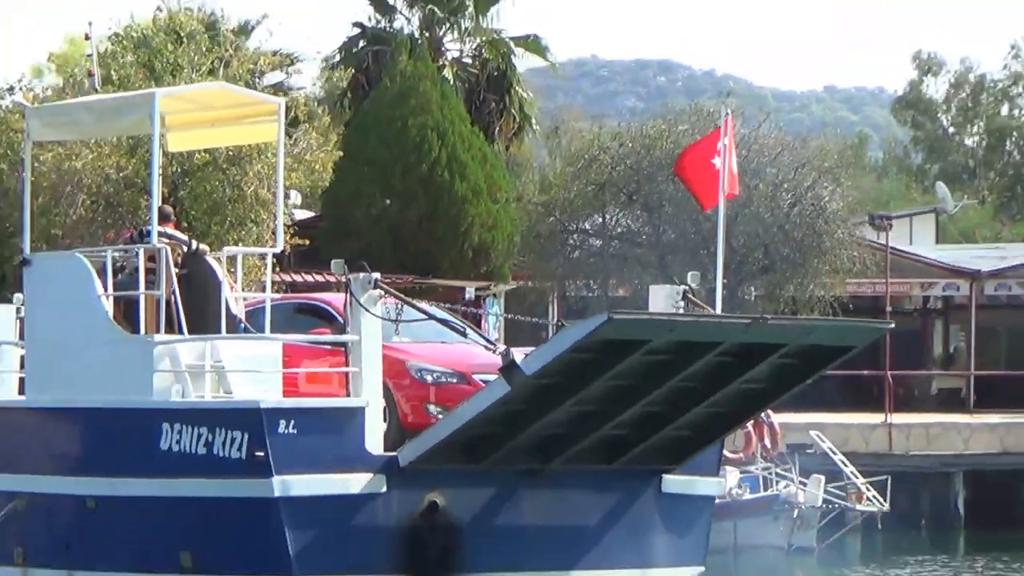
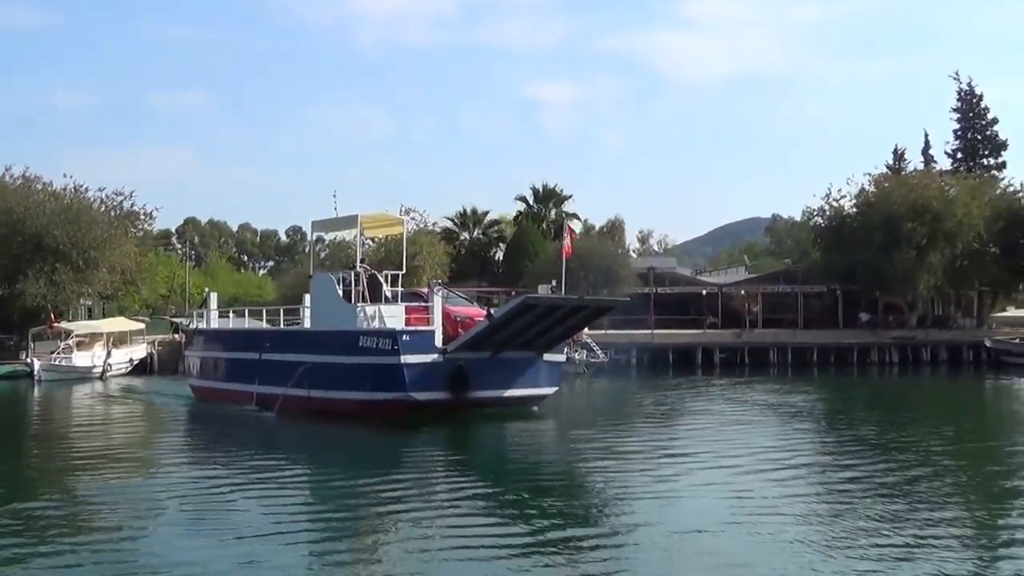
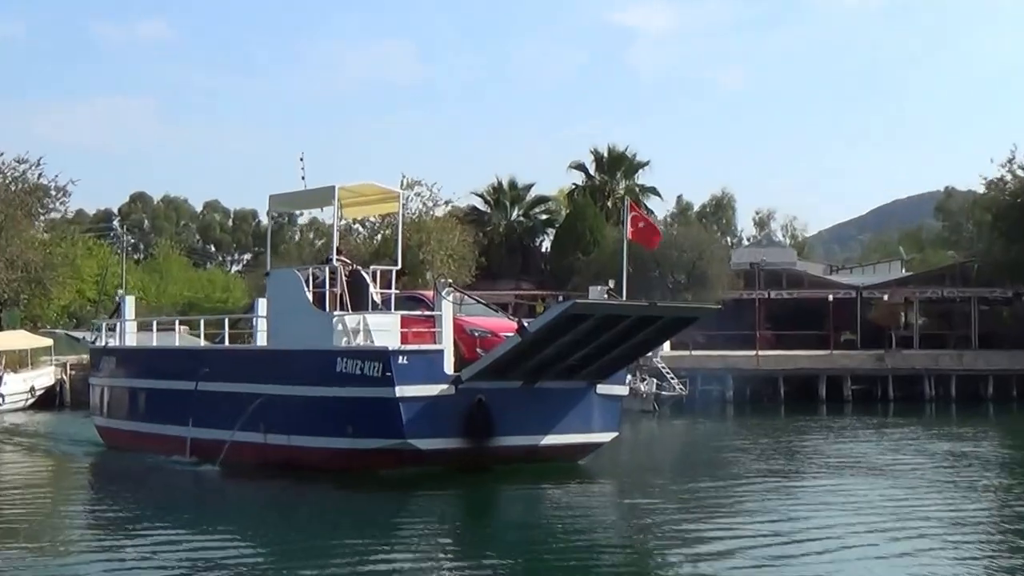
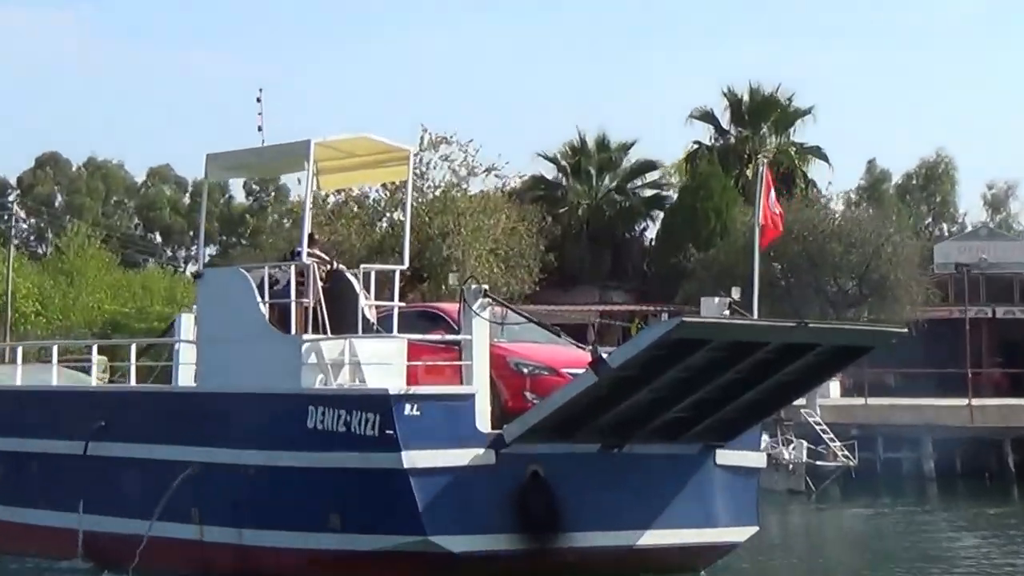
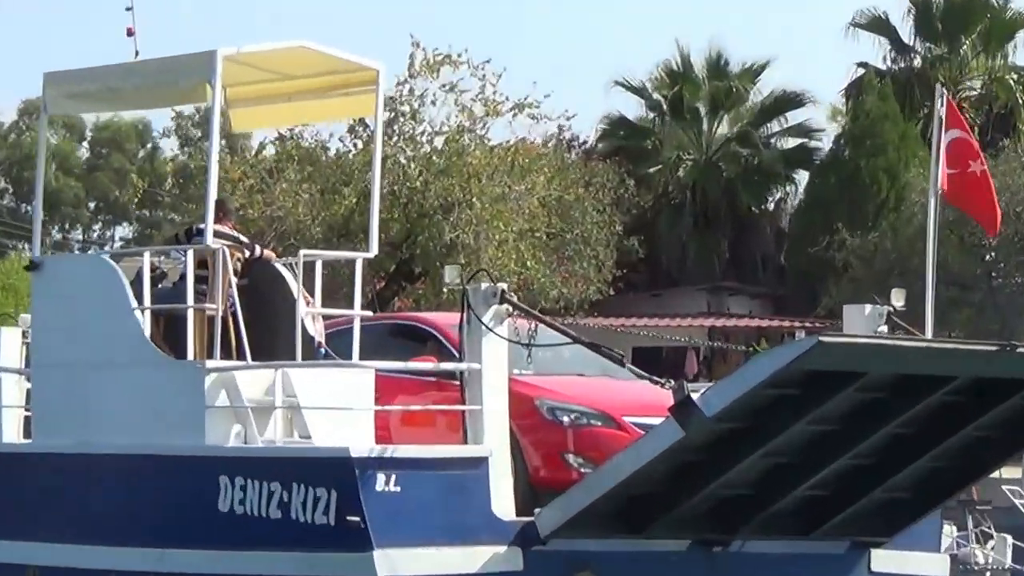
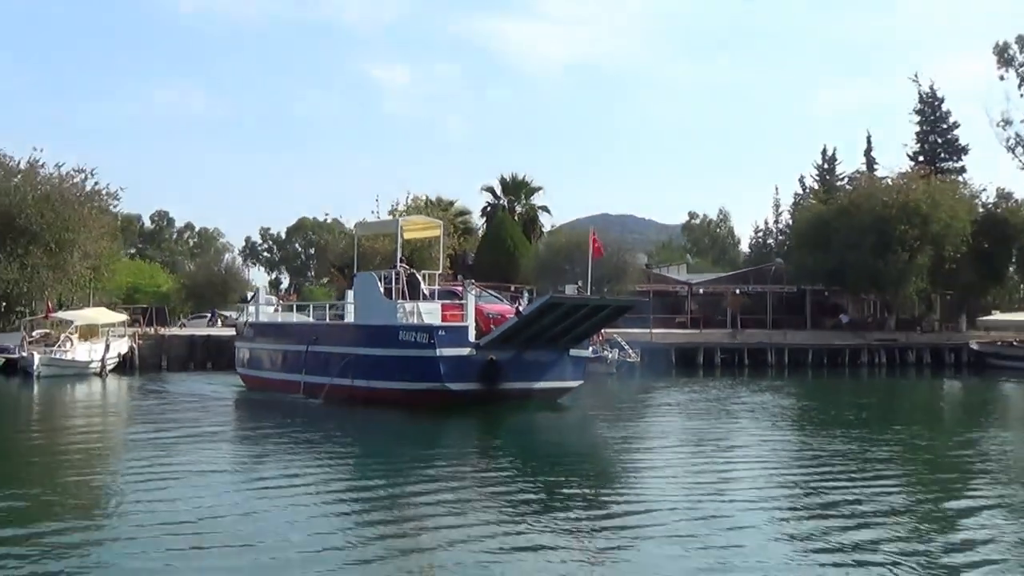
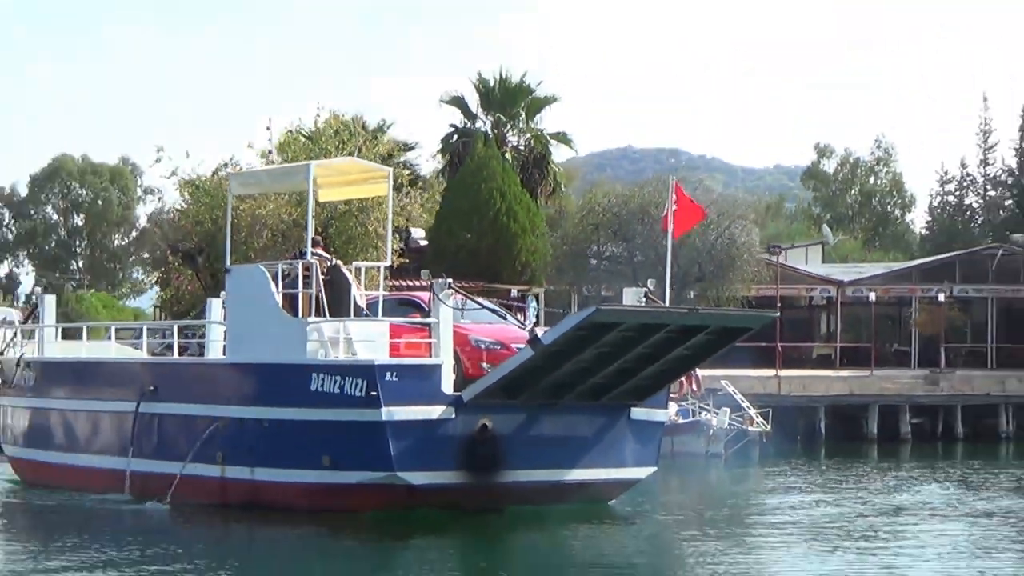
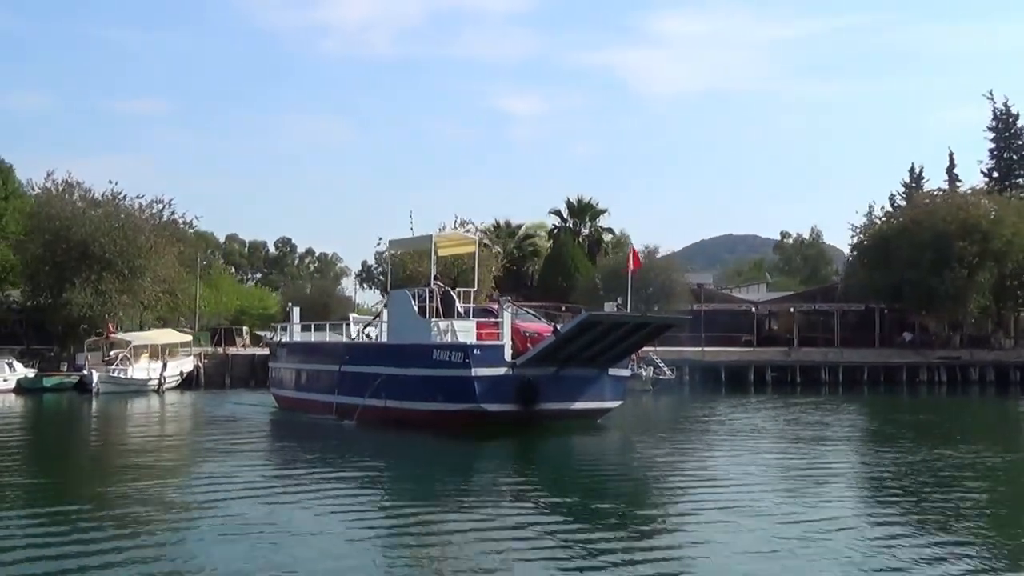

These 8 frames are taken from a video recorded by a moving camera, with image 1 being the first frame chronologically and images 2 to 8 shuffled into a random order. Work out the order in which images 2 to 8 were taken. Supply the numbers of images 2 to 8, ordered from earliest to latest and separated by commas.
7, 6, 8, 2, 3, 4, 5
